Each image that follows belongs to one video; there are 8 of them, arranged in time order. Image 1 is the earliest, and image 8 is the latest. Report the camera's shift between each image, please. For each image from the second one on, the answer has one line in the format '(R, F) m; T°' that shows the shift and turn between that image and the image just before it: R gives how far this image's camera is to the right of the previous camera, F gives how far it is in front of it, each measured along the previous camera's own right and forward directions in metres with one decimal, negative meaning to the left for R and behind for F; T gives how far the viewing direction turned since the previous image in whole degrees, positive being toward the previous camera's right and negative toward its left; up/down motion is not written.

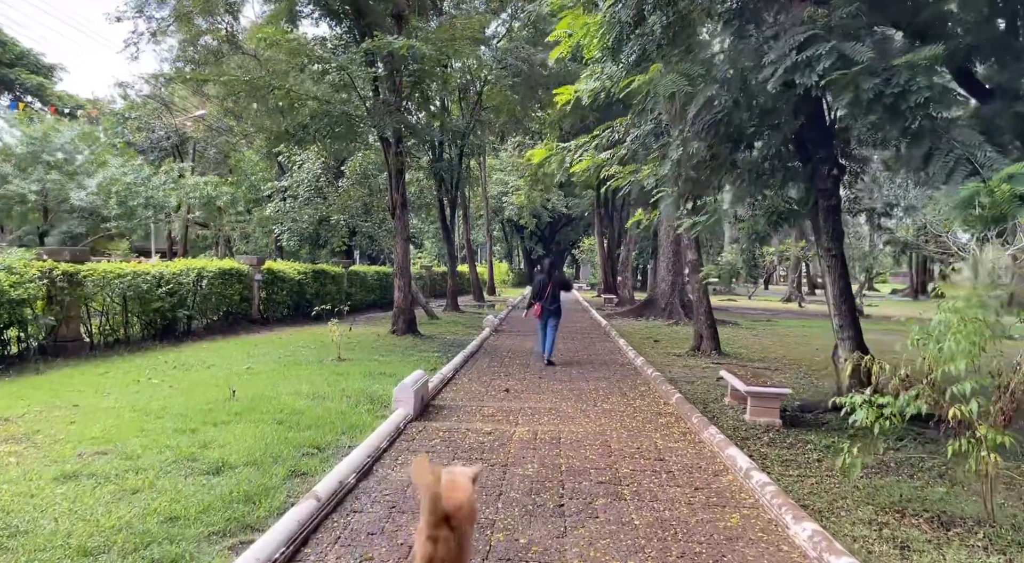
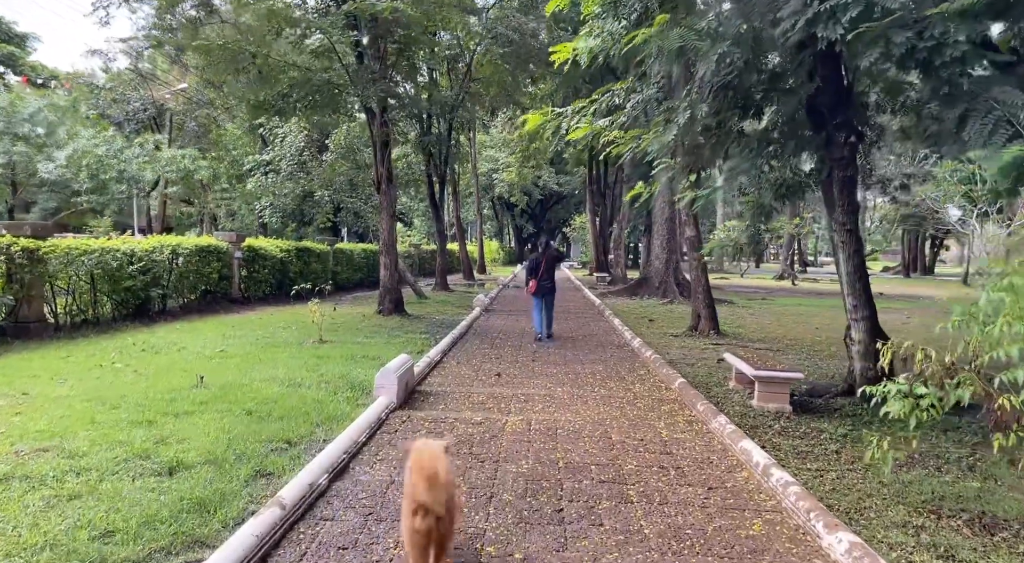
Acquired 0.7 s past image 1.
(0.0, +0.6) m; +1°
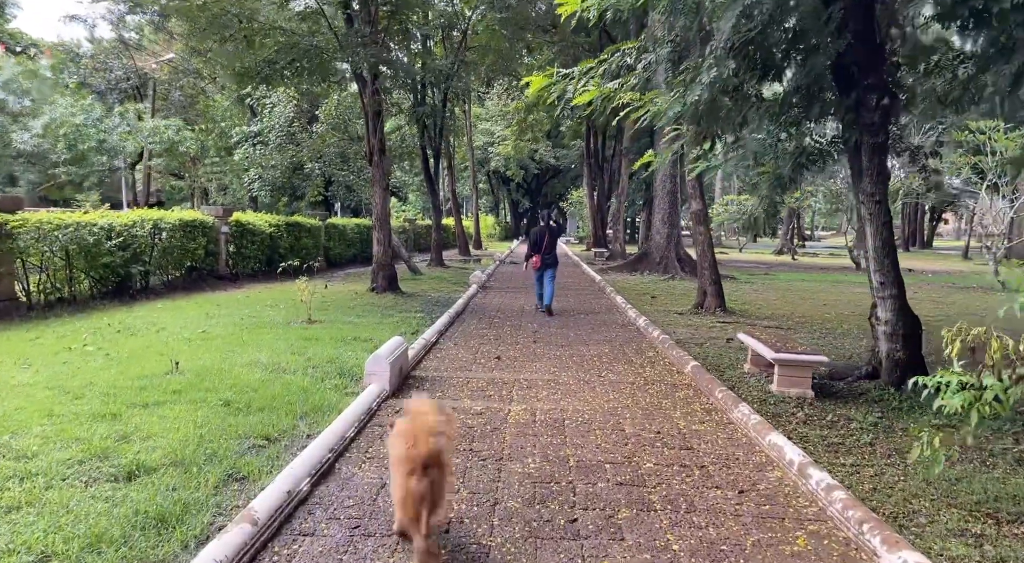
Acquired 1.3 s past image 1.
(-0.1, +0.6) m; 0°
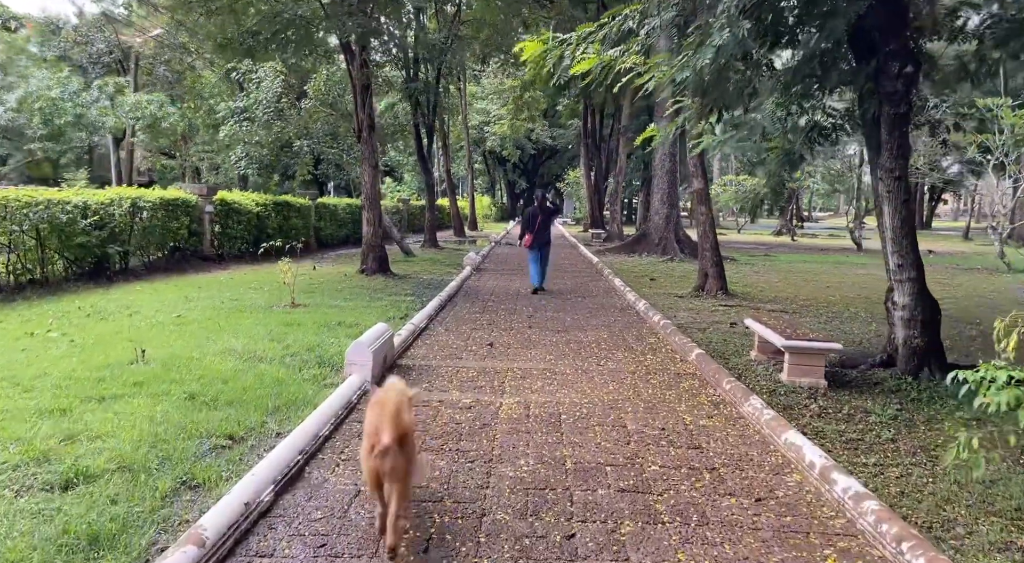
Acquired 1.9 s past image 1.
(0.0, +0.5) m; 0°
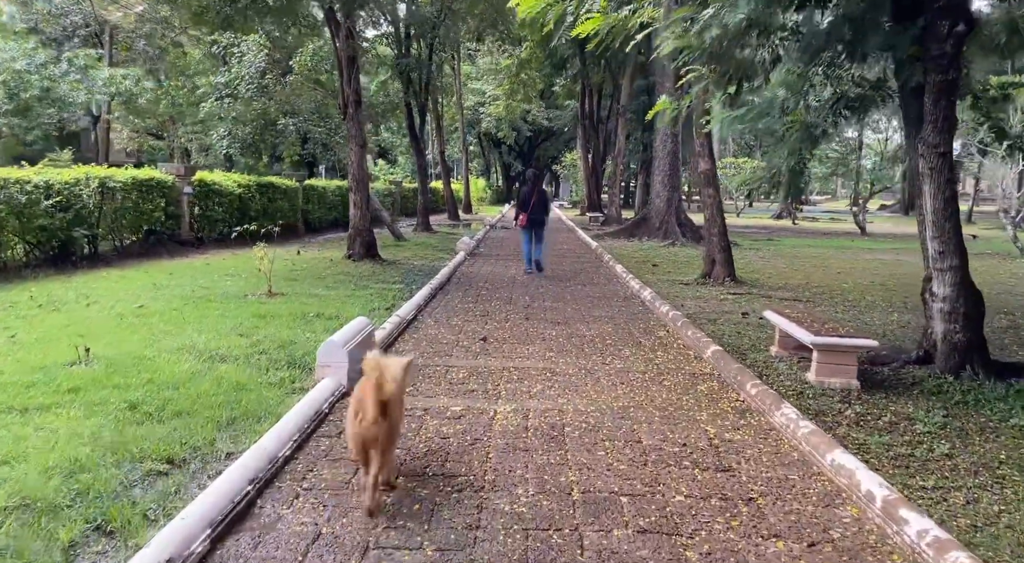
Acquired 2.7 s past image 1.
(0.0, +0.7) m; 0°
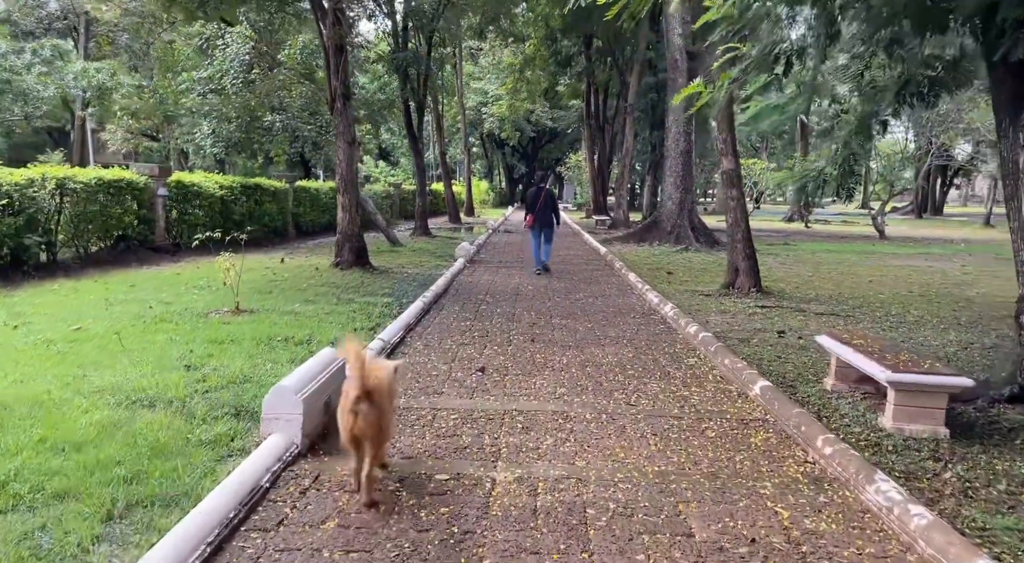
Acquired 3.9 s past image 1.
(0.0, +1.1) m; 0°
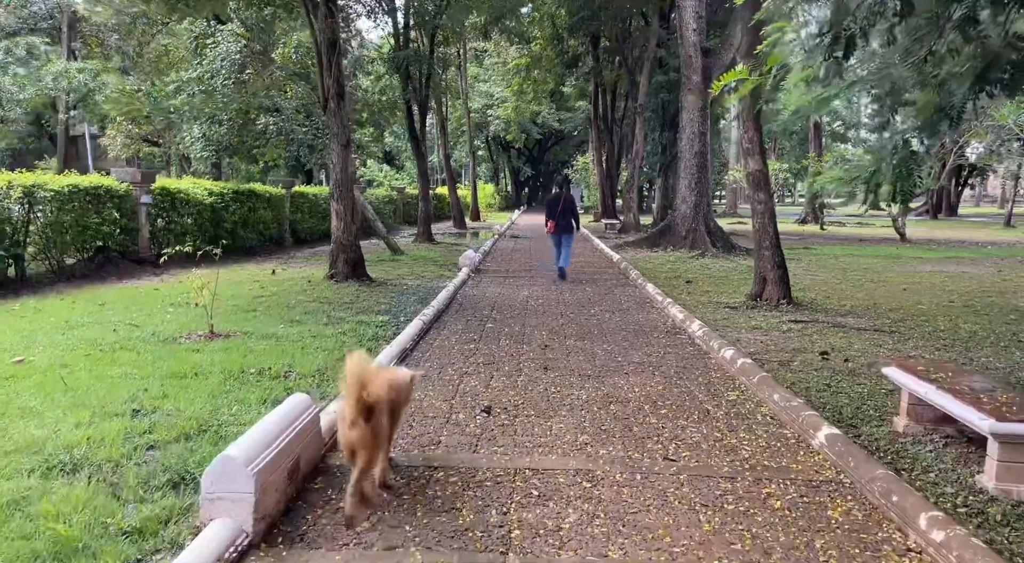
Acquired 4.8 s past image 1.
(0.0, +0.9) m; 0°
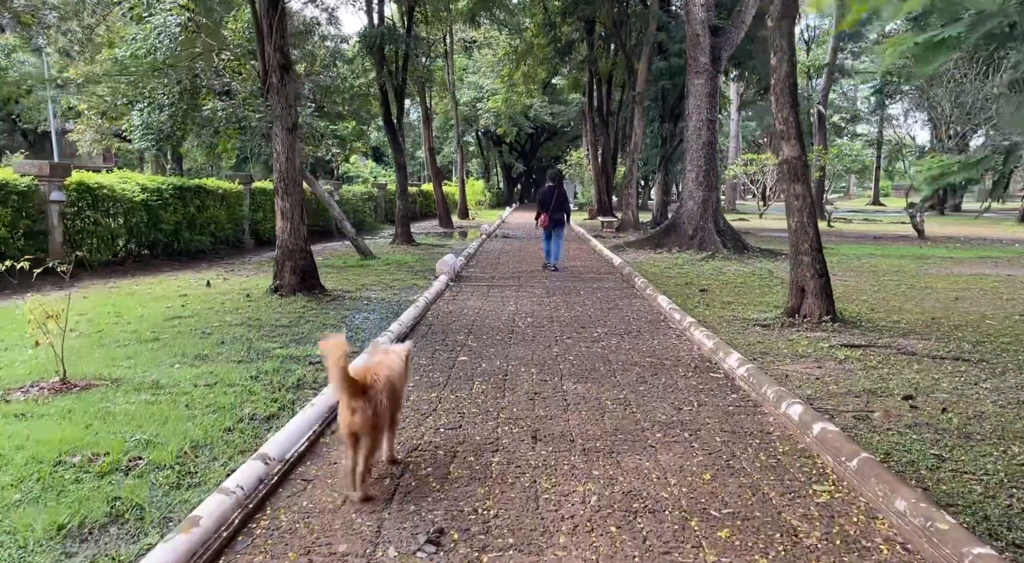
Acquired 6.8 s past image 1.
(+0.1, +1.9) m; 0°
